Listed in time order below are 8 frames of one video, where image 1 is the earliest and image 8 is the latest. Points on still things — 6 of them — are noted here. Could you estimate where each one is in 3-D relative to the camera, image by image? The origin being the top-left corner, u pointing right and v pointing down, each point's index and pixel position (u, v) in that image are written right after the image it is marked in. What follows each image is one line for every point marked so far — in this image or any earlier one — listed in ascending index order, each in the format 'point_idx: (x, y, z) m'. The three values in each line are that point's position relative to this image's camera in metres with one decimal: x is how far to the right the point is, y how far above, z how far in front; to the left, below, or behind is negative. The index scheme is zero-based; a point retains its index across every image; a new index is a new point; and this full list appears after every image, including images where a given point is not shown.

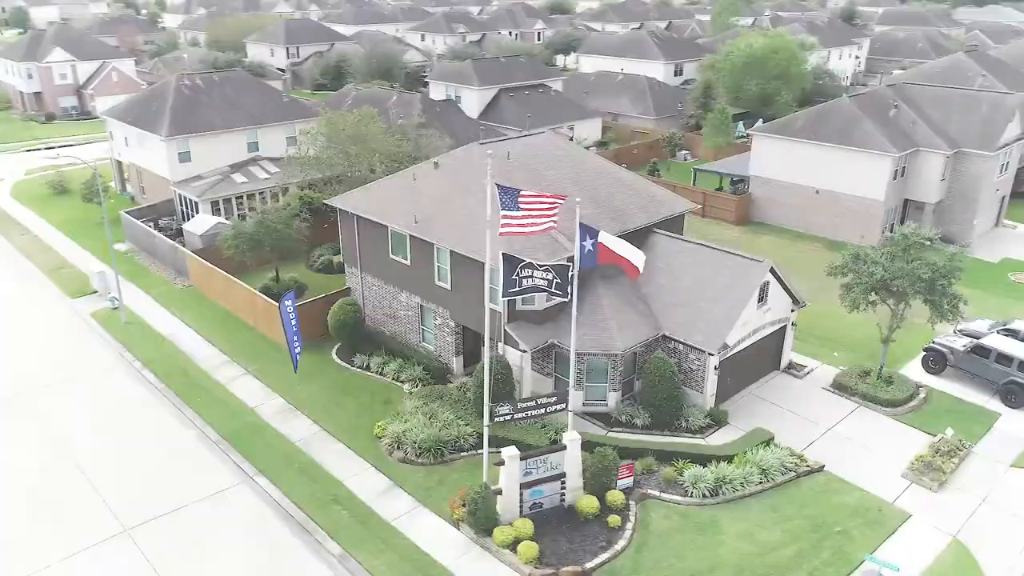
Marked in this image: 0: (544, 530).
0: (+0.7, -5.7, +18.4) m
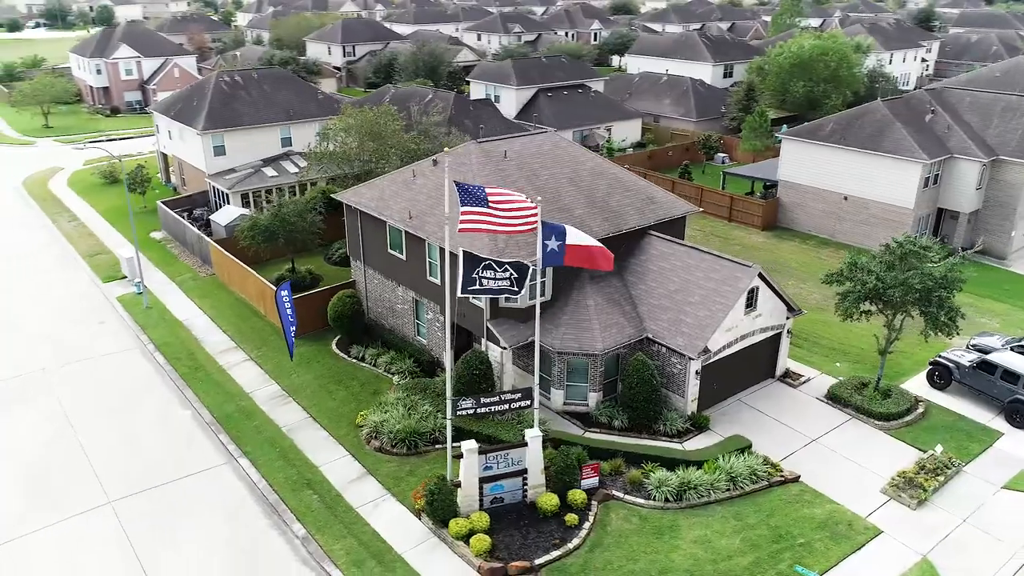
0: (-0.3, -5.6, +18.6) m
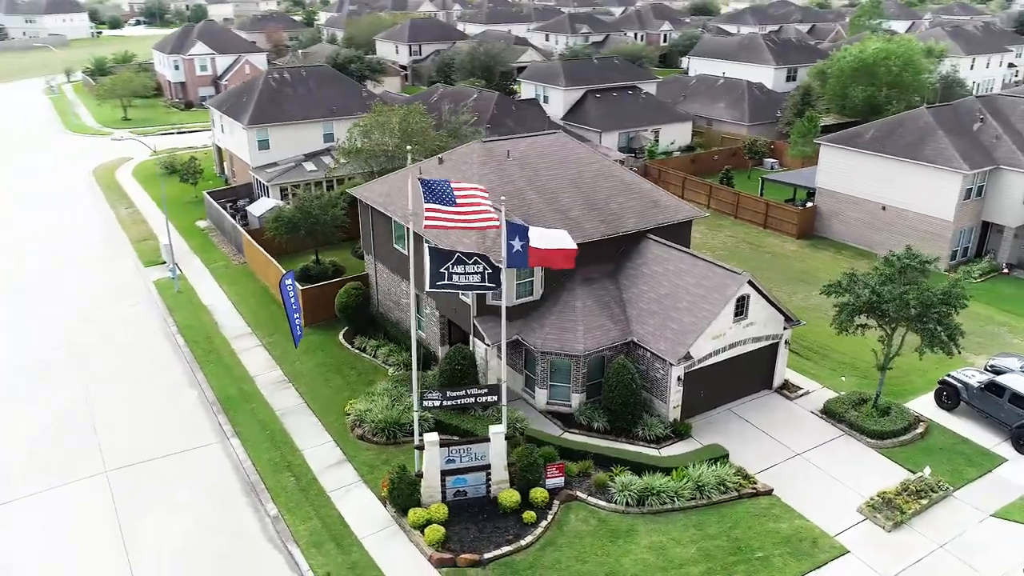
0: (-1.3, -5.6, +18.9) m
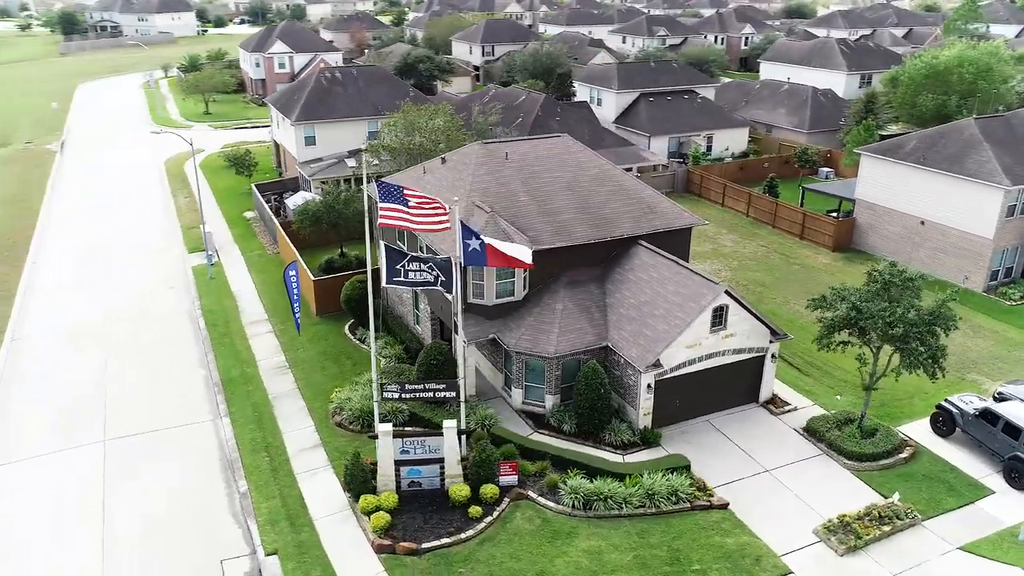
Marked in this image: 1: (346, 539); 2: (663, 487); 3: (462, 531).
0: (-2.6, -5.5, +19.5) m
1: (-4.0, -6.0, +18.8) m
2: (+3.8, -5.0, +19.5) m
3: (-1.2, -5.8, +18.6) m
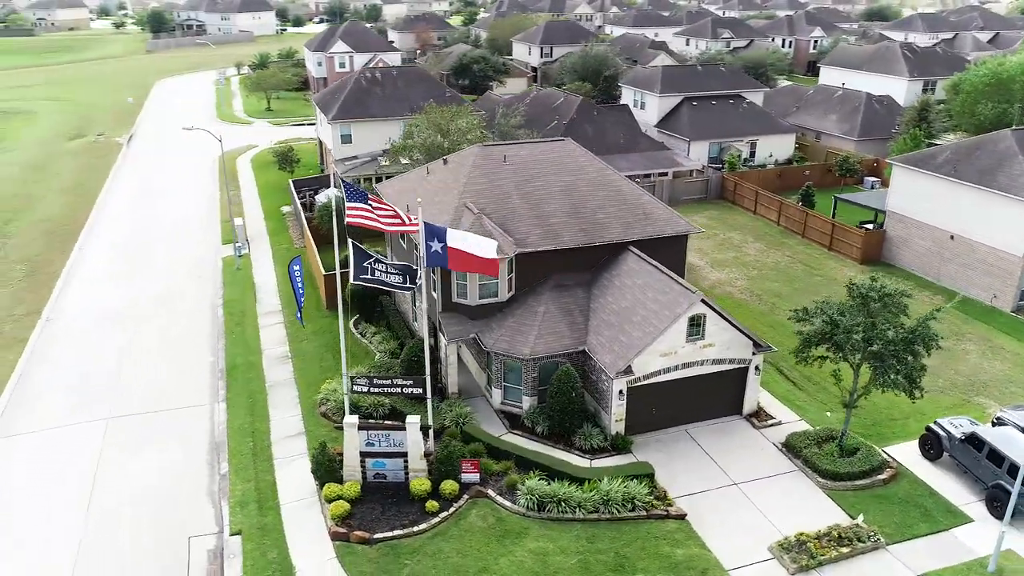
0: (-3.6, -5.4, +20.1) m
1: (-5.1, -5.9, +19.5) m
2: (+2.7, -5.1, +19.5) m
3: (-2.4, -5.8, +19.1) m
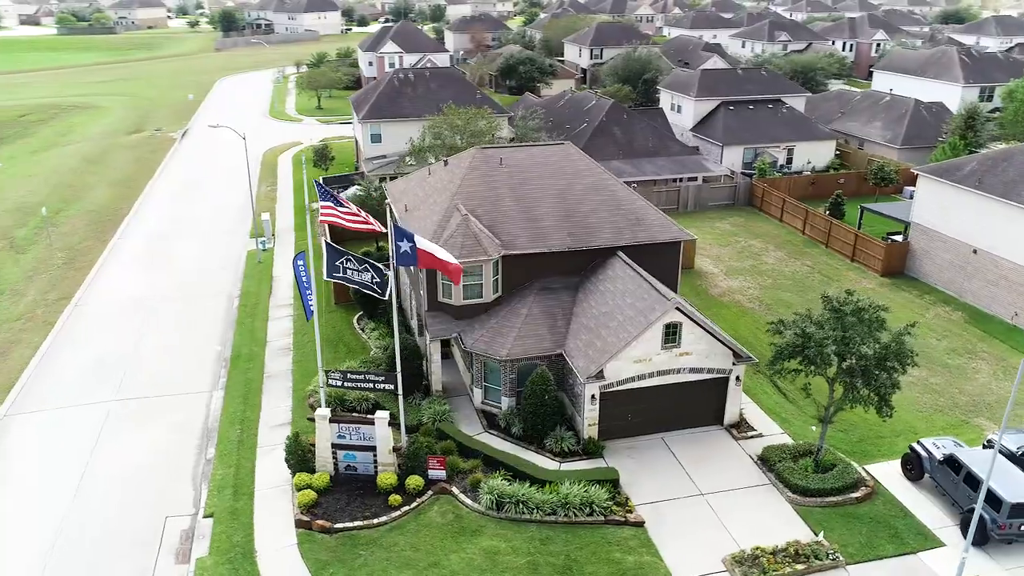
0: (-4.6, -5.3, +20.7) m
1: (-6.1, -5.8, +20.2) m
2: (+1.7, -5.3, +19.7) m
3: (-3.4, -5.7, +19.6) m
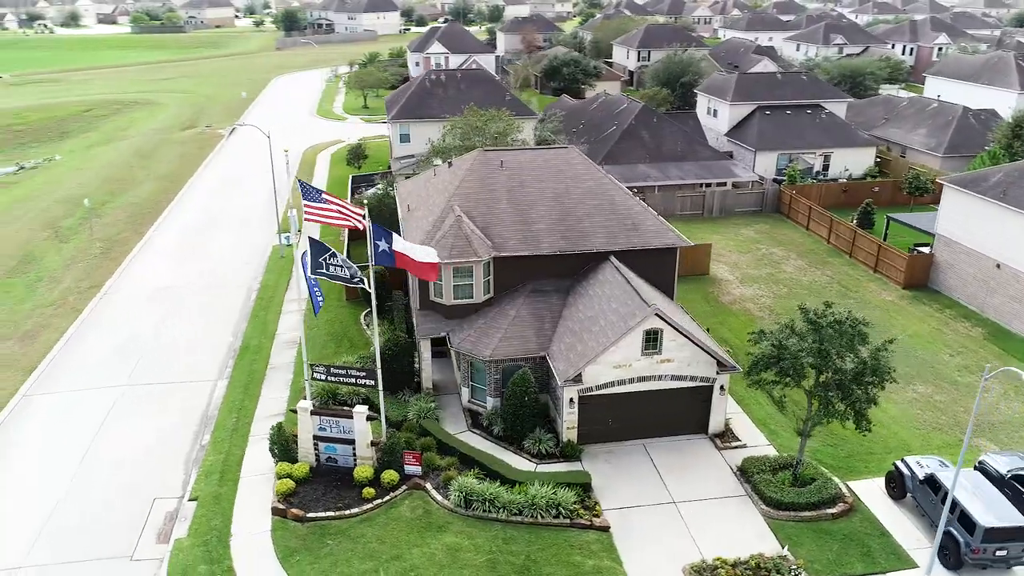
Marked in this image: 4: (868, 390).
0: (-5.3, -5.2, +21.3) m
1: (-6.9, -5.6, +21.0) m
2: (+0.9, -5.3, +19.8) m
3: (-4.2, -5.7, +20.2) m
4: (+8.6, -2.4, +18.8) m
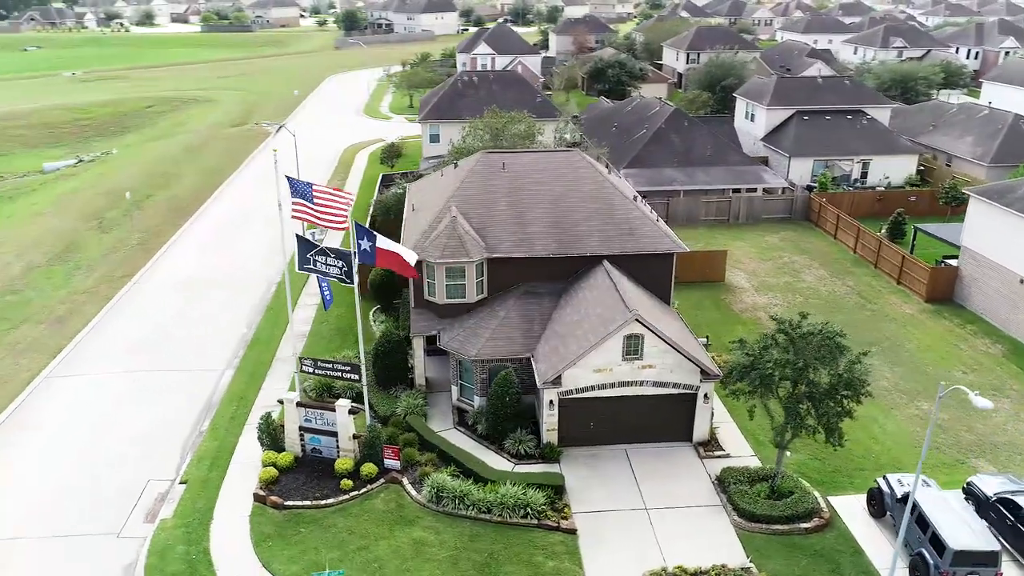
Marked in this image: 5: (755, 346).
0: (-5.9, -5.1, +22.0) m
1: (-7.5, -5.4, +21.8) m
2: (+0.1, -5.4, +20.0) m
3: (-4.9, -5.6, +20.8) m
4: (+7.8, -2.7, +18.5) m
5: (+6.3, -1.4, +19.8) m
